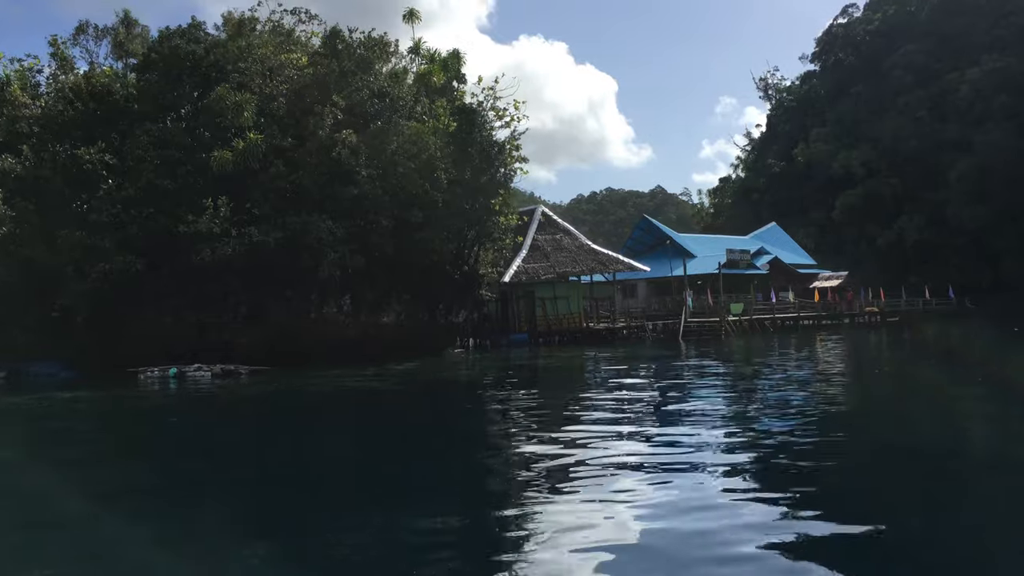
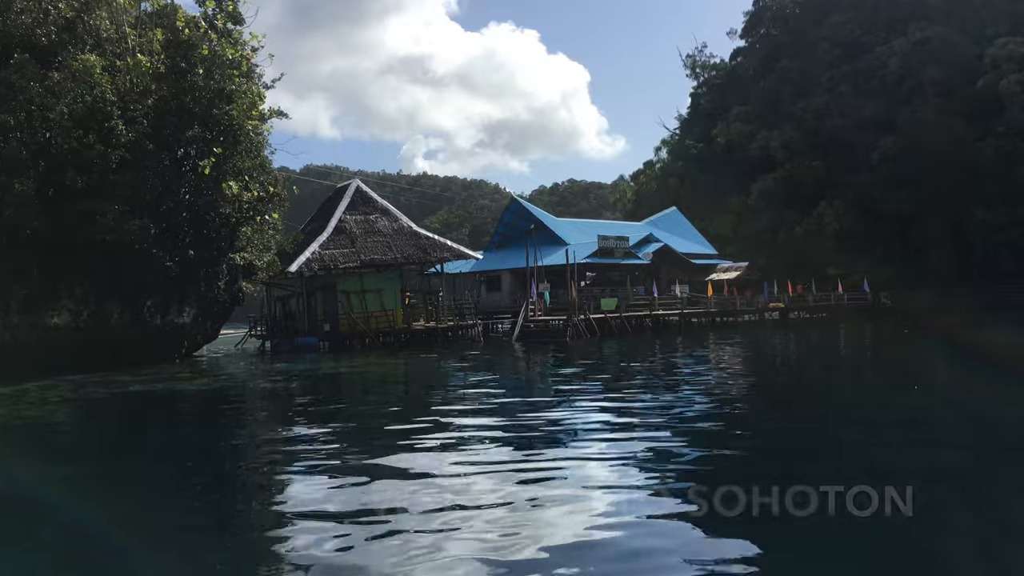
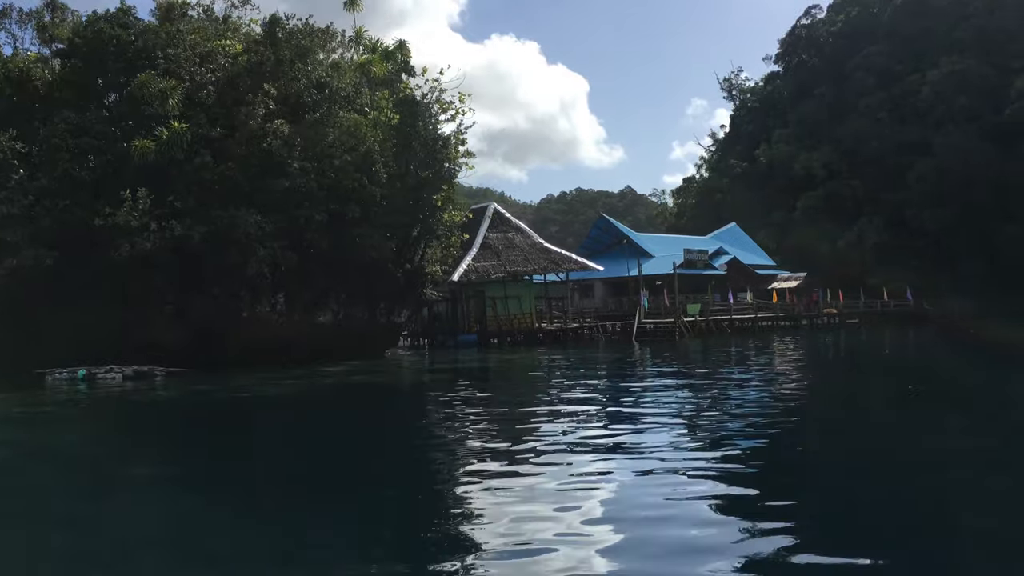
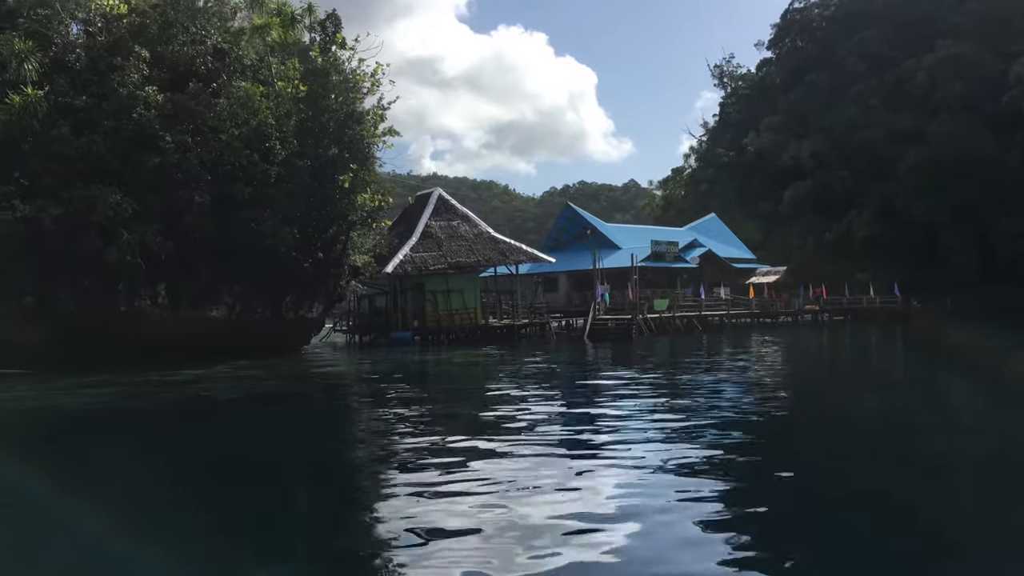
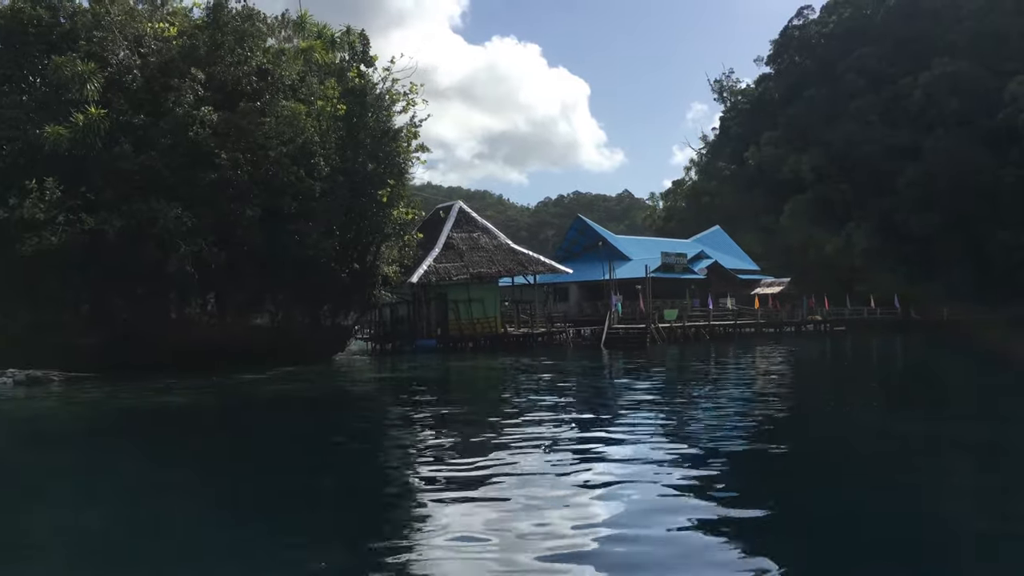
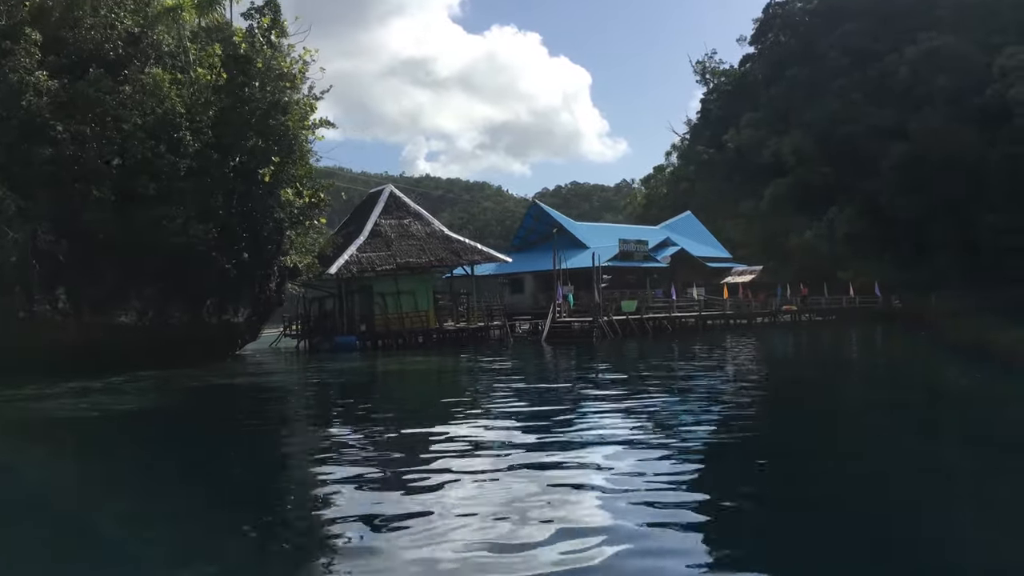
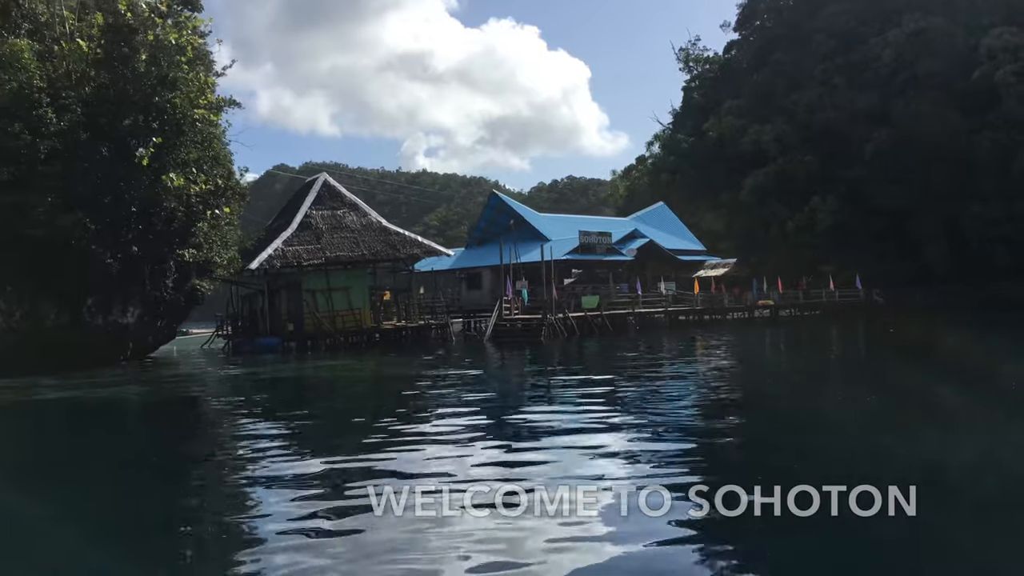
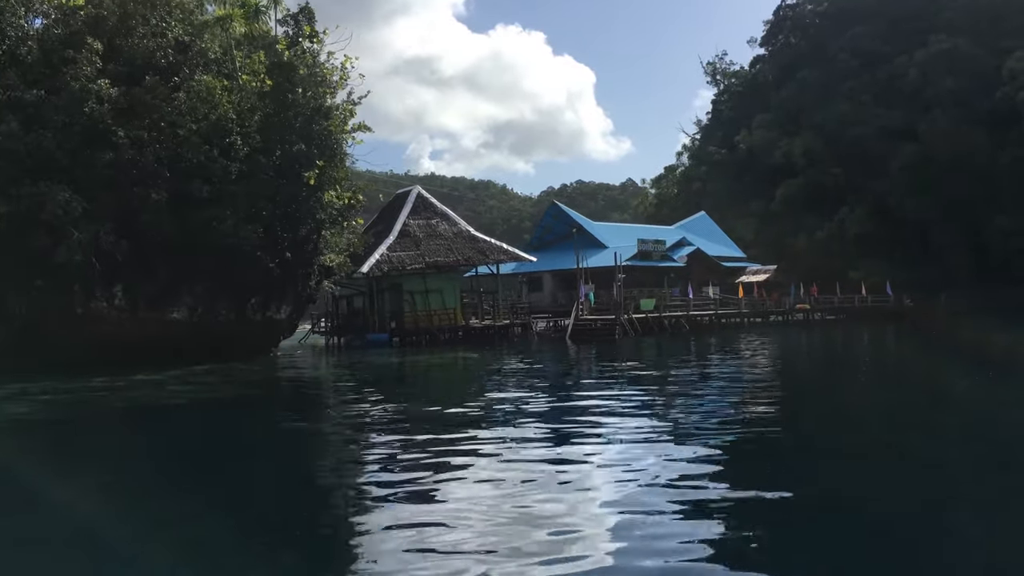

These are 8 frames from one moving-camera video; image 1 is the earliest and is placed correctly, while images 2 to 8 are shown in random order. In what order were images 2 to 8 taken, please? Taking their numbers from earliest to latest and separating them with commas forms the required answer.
3, 5, 4, 8, 6, 2, 7
